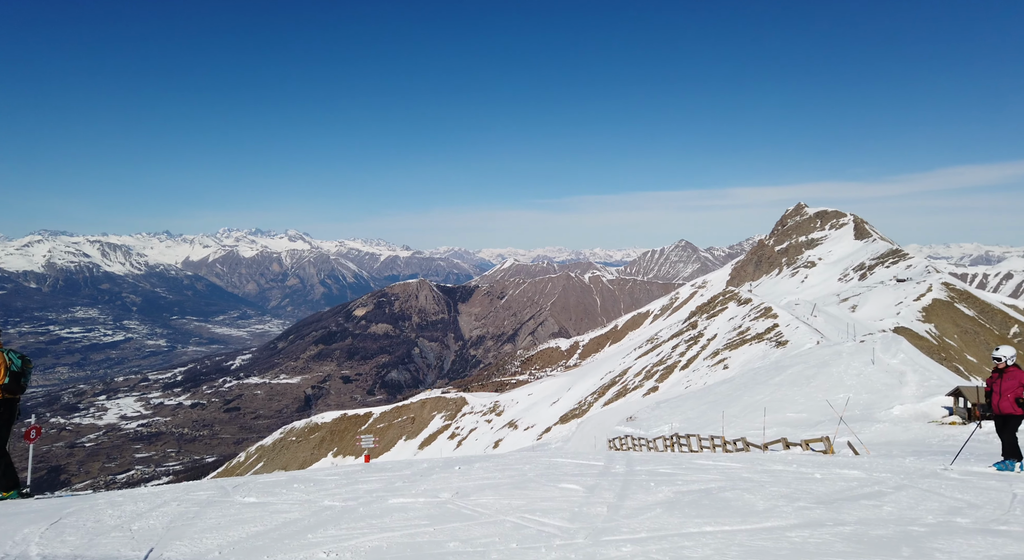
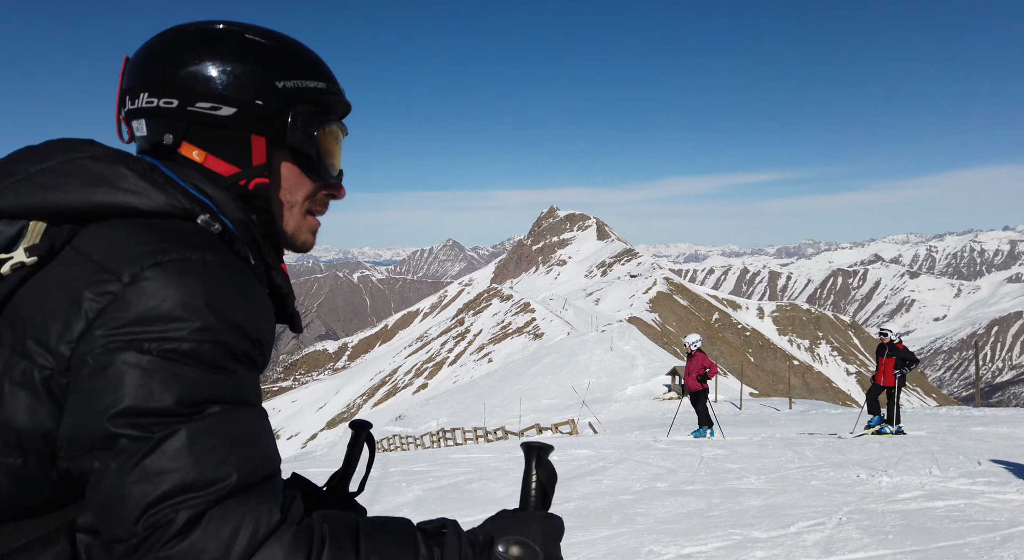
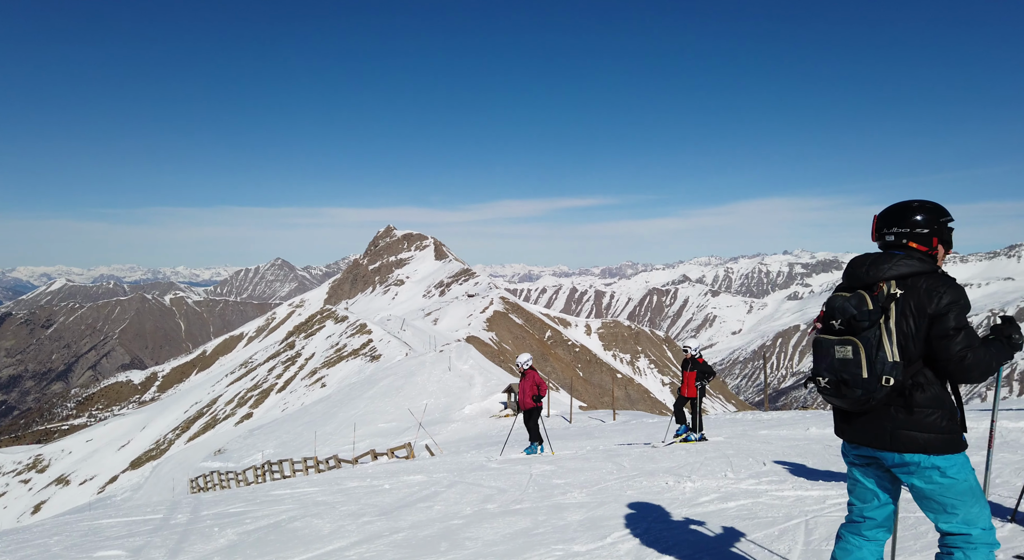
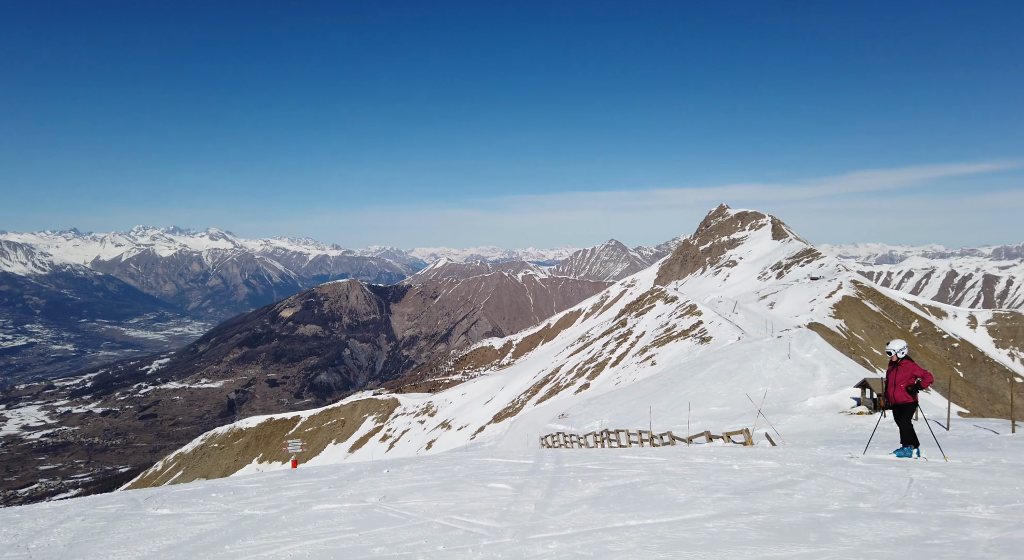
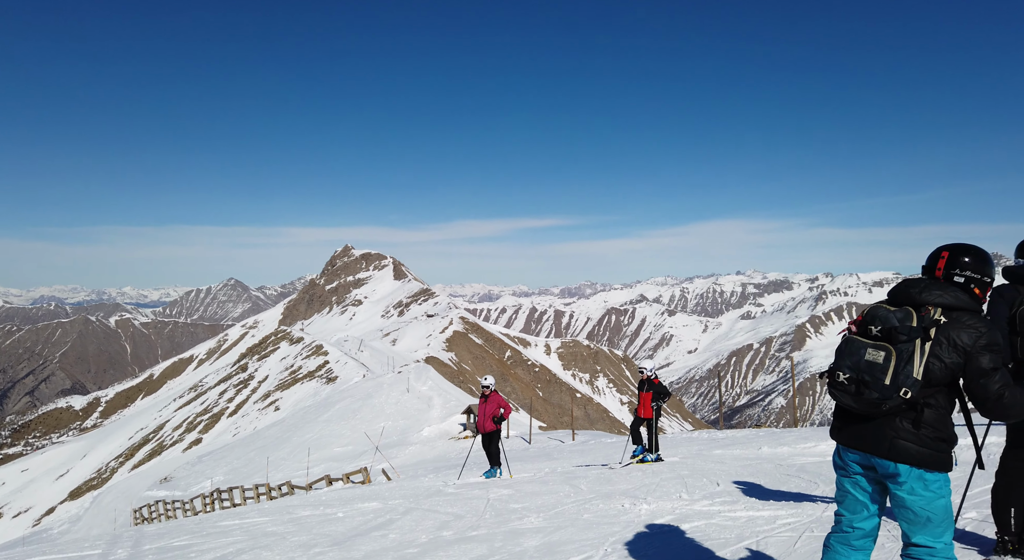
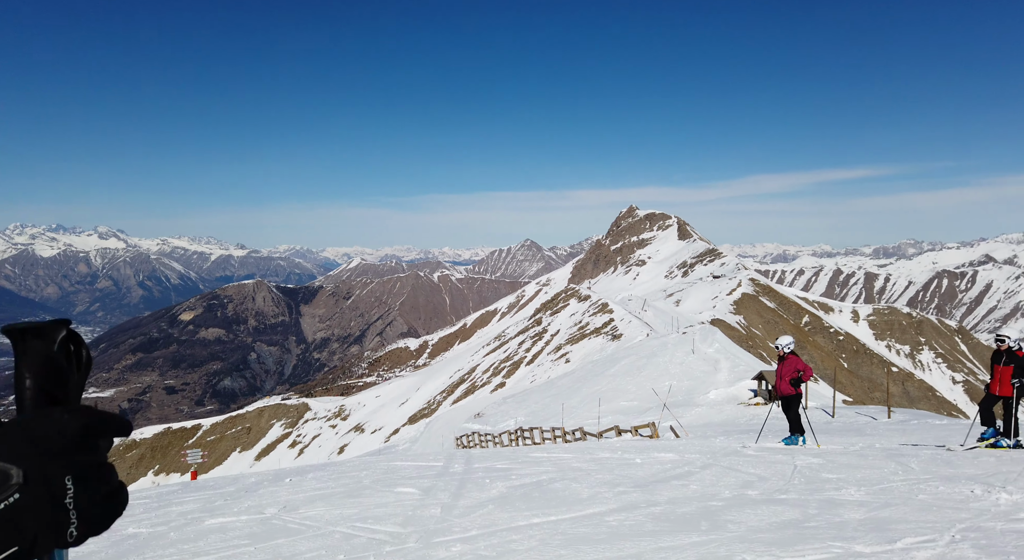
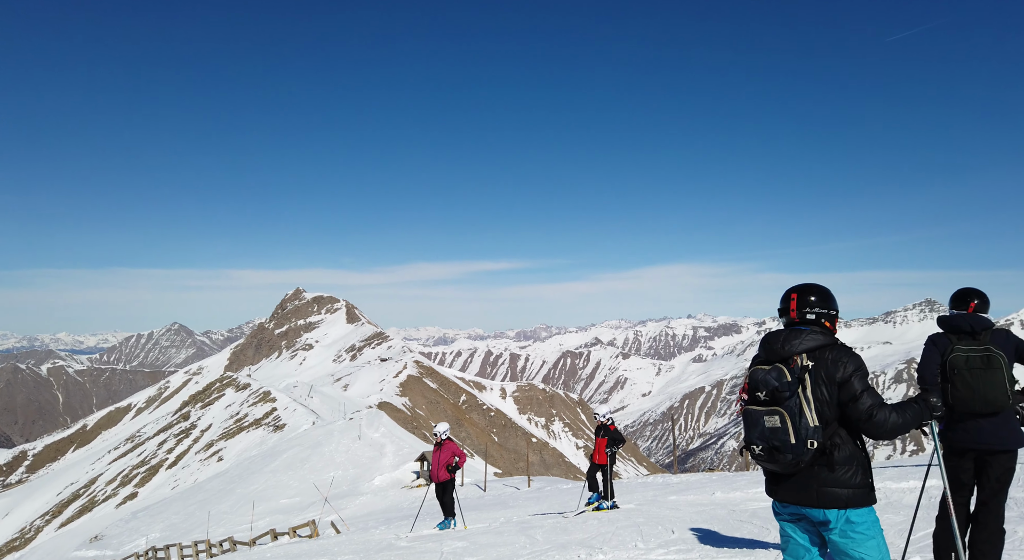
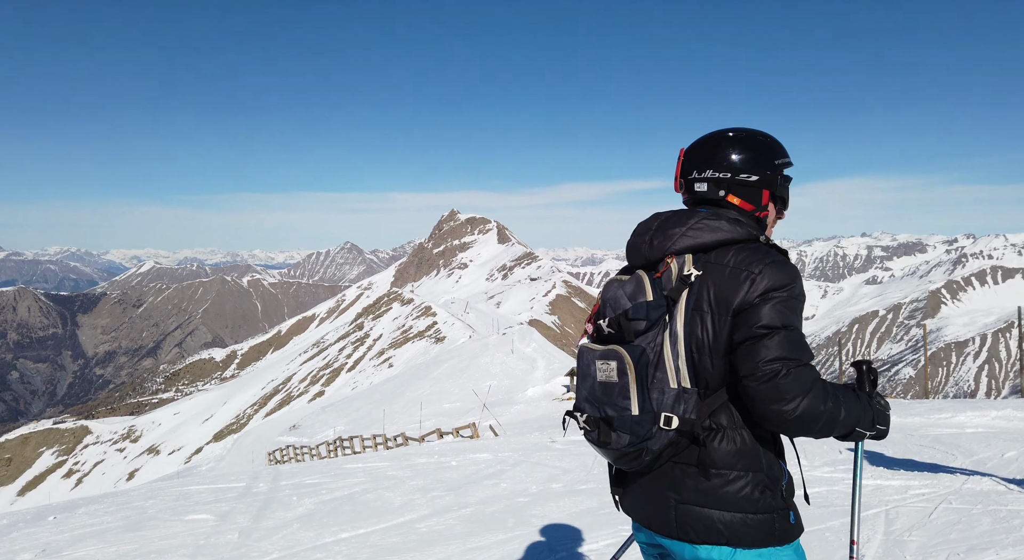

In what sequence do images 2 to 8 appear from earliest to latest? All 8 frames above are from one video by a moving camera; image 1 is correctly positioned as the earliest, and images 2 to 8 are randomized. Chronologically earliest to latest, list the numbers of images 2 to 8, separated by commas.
4, 6, 2, 8, 3, 5, 7
